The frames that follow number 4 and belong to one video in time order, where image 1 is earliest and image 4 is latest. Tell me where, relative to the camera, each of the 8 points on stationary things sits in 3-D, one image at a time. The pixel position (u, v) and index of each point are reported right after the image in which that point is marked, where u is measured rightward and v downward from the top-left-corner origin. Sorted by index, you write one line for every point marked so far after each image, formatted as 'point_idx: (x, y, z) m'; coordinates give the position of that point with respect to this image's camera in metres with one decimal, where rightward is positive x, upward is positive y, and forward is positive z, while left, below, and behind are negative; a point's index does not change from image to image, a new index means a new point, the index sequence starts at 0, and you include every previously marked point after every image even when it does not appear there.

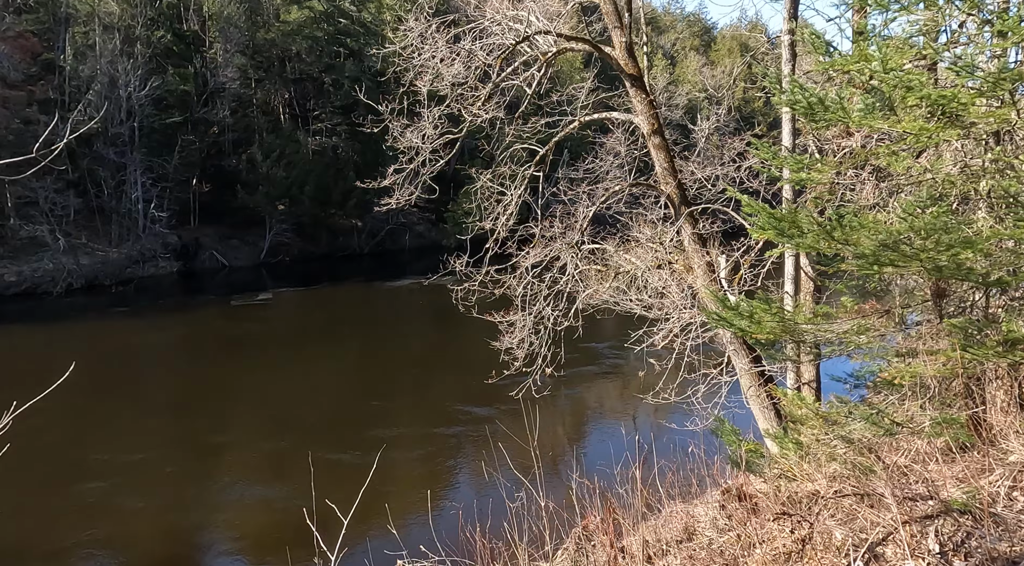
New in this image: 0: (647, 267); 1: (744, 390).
0: (+1.5, +0.2, +10.7) m
1: (+2.0, -0.9, +8.8) m
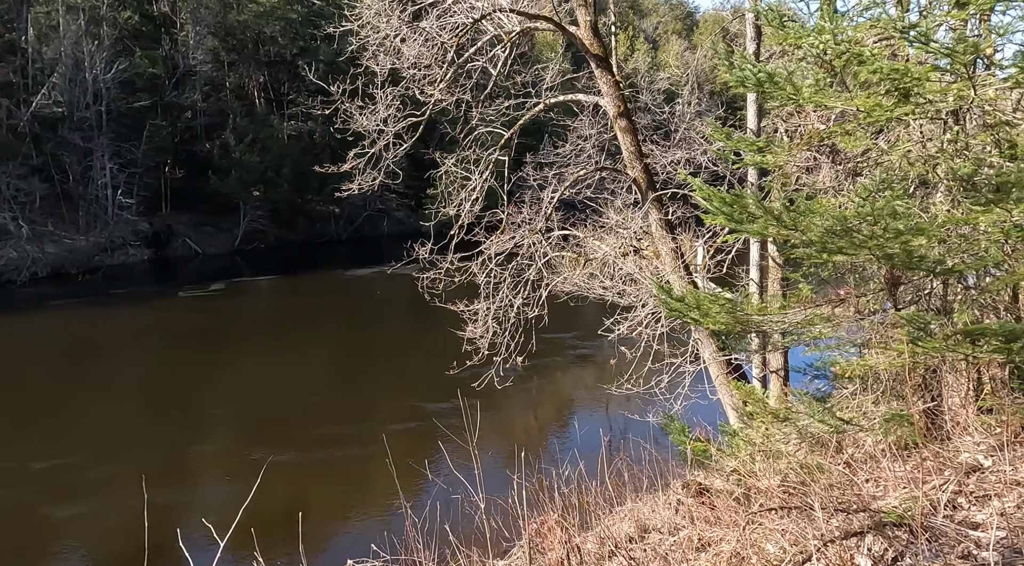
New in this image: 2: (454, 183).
0: (+1.1, +0.3, +10.5) m
1: (+1.7, -0.8, +8.6) m
2: (-0.6, +1.1, +10.9) m
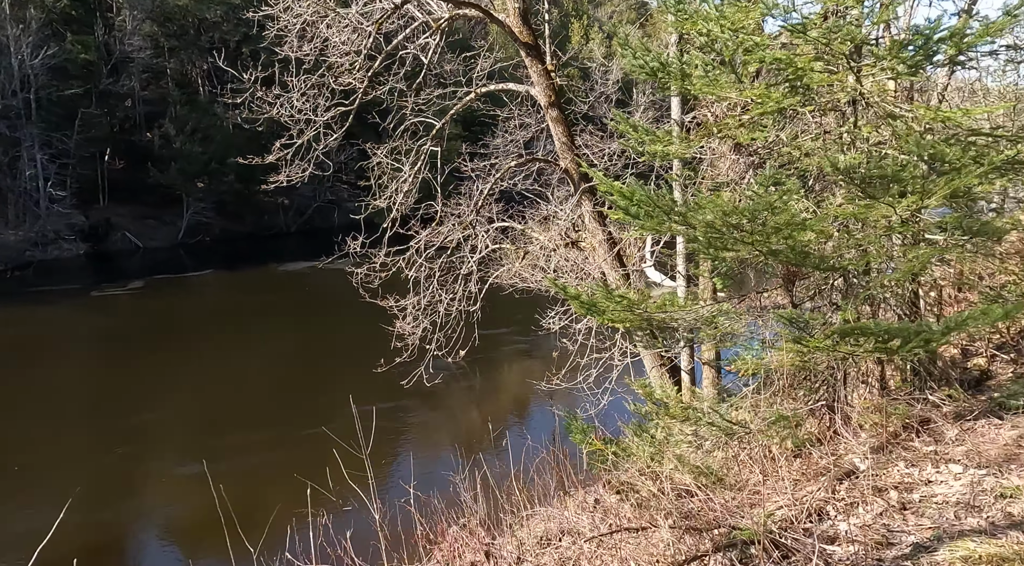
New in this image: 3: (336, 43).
0: (+0.4, +0.4, +10.4) m
1: (+1.1, -0.8, +8.5) m
2: (-1.4, +1.2, +10.7) m
3: (-1.8, +2.4, +10.1) m
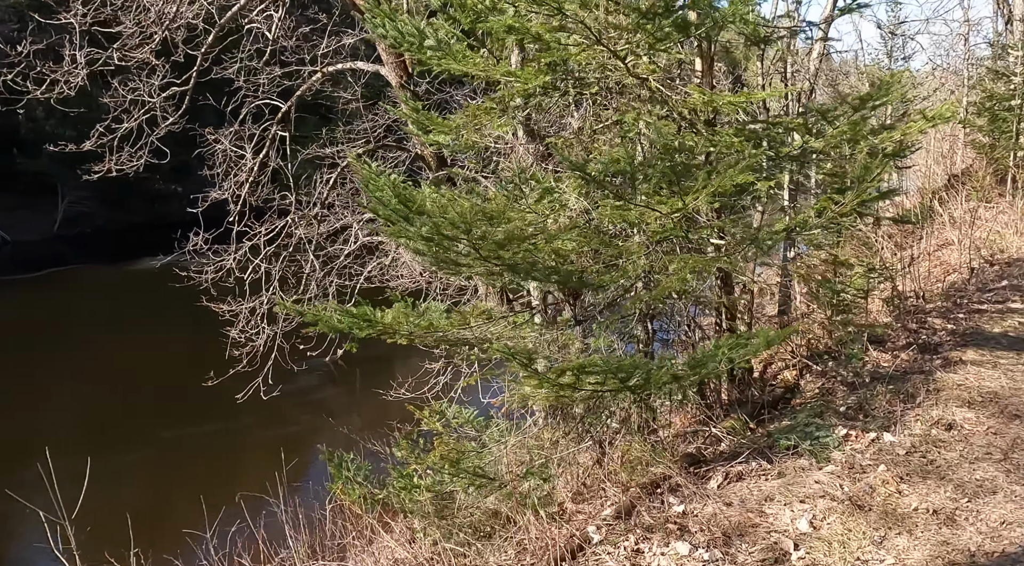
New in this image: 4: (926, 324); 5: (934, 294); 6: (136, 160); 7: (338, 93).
0: (-1.0, +0.4, +9.8) m
1: (-0.1, -0.7, +8.1) m
2: (-2.8, +1.2, +10.0) m
3: (-3.2, +2.4, +9.3) m
4: (+3.1, -0.3, +7.5) m
5: (+3.4, -0.1, +8.0) m
6: (-3.6, +1.2, +9.6) m
7: (-1.7, +1.9, +10.3) m
